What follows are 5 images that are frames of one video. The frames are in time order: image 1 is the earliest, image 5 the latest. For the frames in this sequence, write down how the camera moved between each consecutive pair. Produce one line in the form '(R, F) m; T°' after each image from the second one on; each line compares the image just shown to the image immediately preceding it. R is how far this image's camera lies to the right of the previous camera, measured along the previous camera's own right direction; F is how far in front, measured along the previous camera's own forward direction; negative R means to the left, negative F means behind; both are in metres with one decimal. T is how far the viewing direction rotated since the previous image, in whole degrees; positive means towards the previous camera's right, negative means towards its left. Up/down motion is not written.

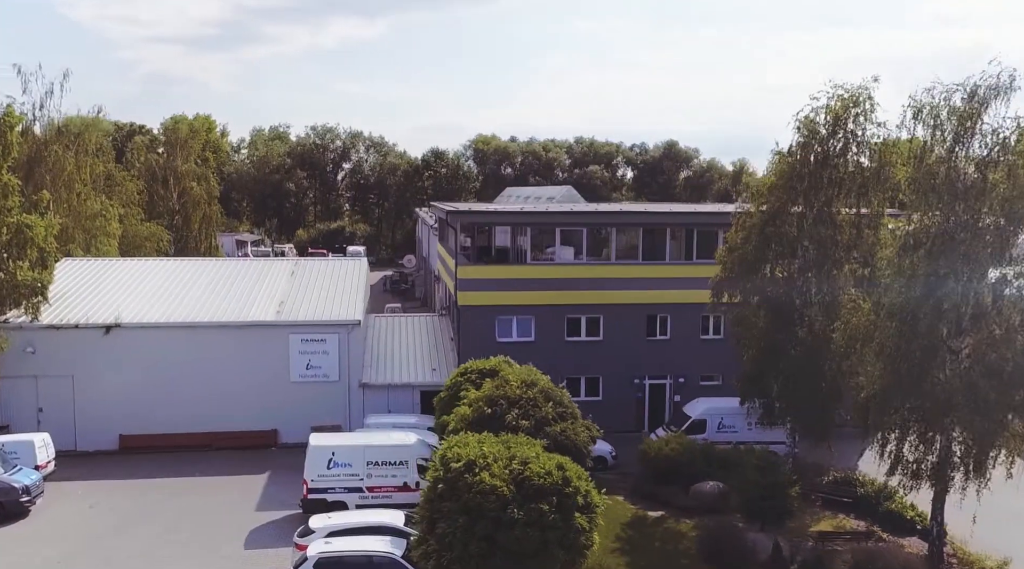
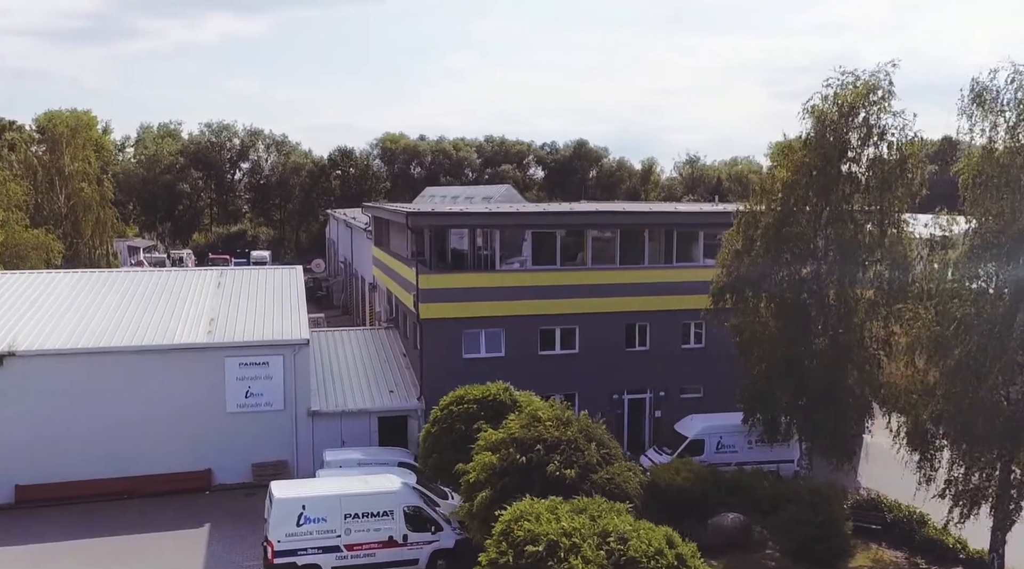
(-2.2, +3.4) m; +7°
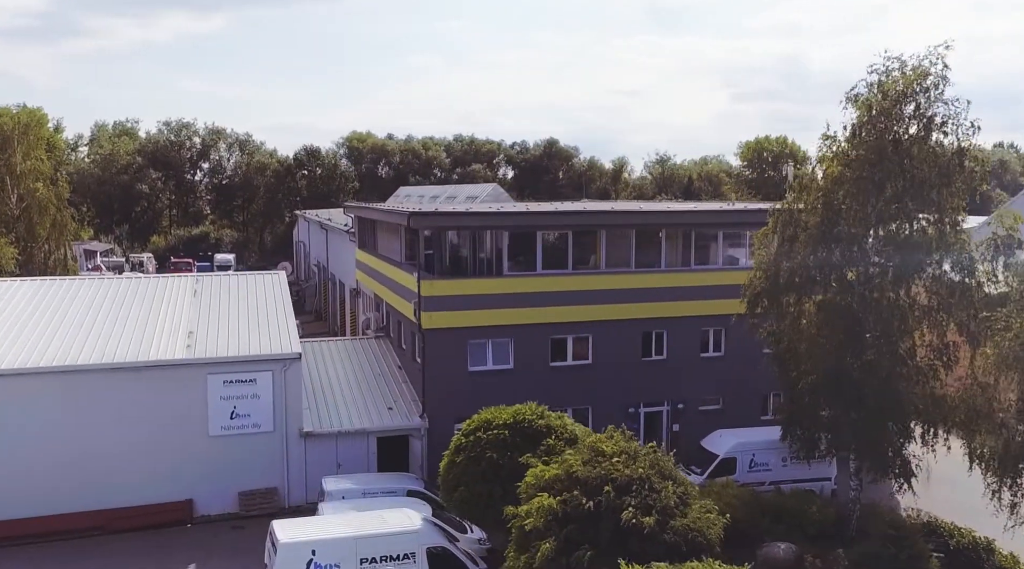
(-1.4, +2.2) m; +3°
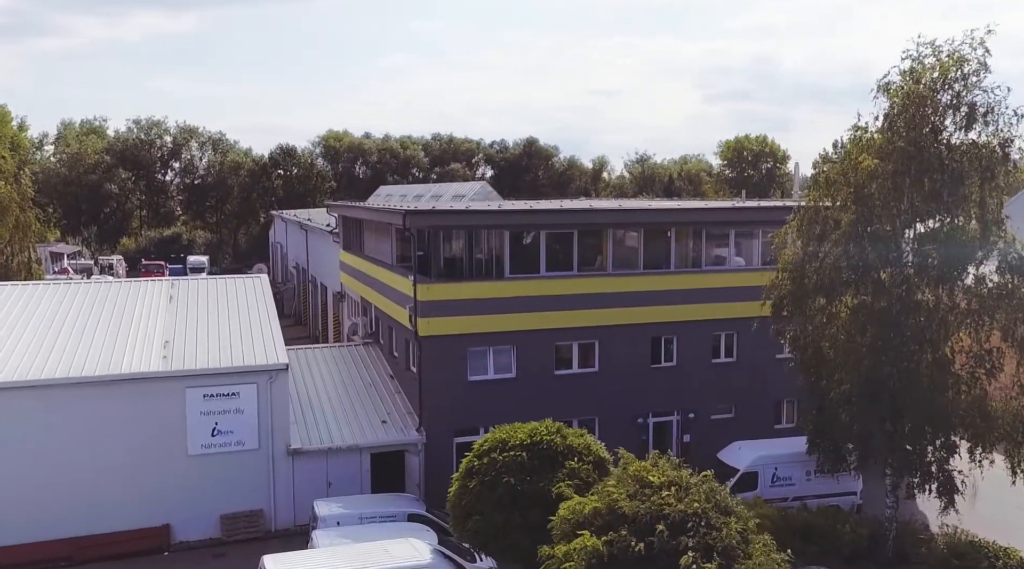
(-0.7, +1.7) m; +2°
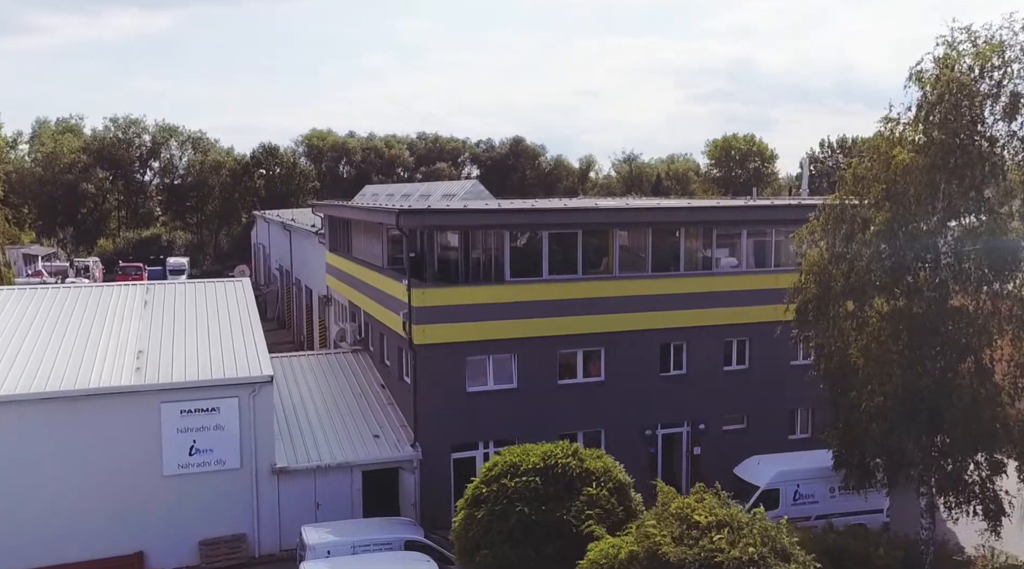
(-0.4, +1.5) m; +1°
